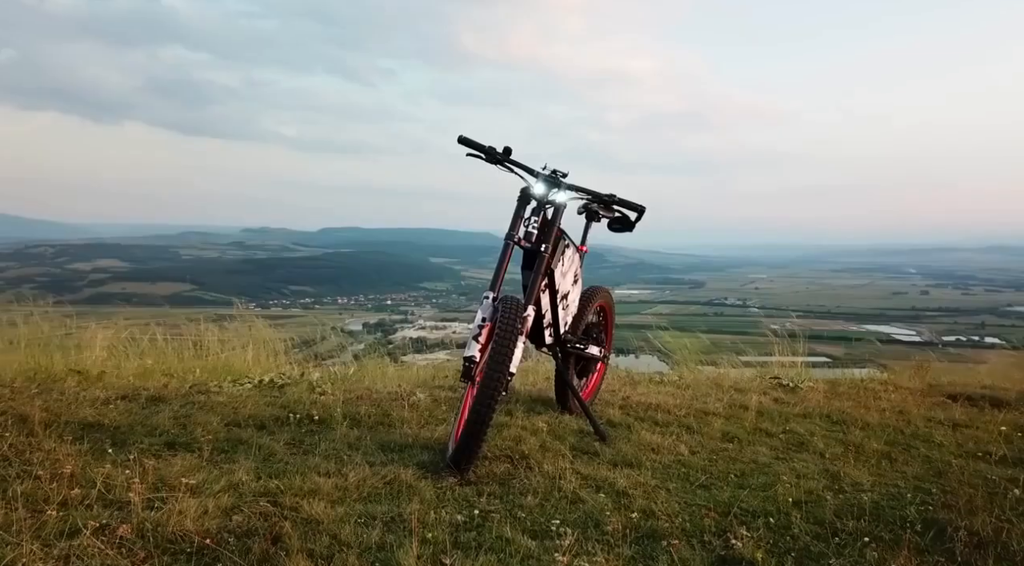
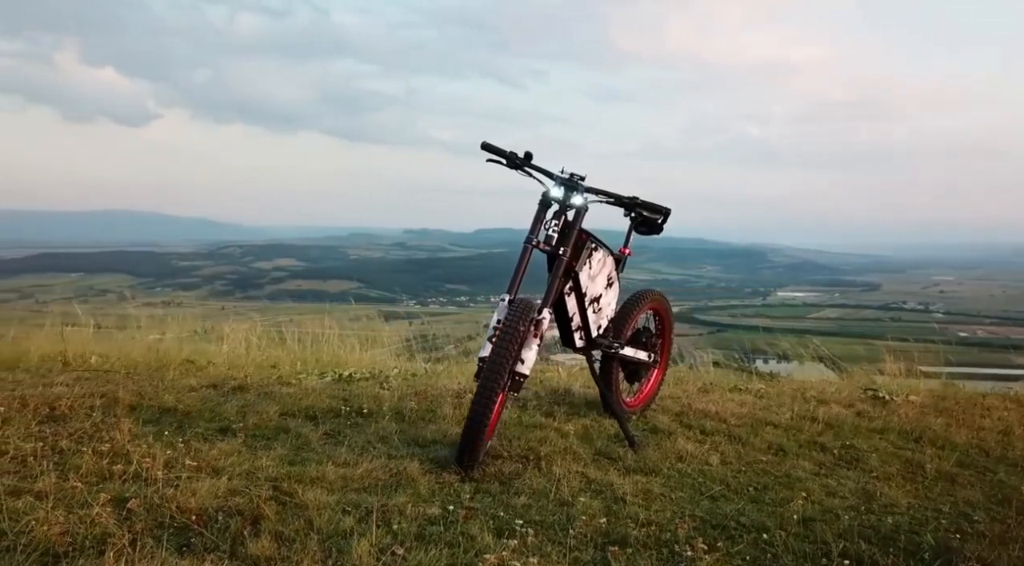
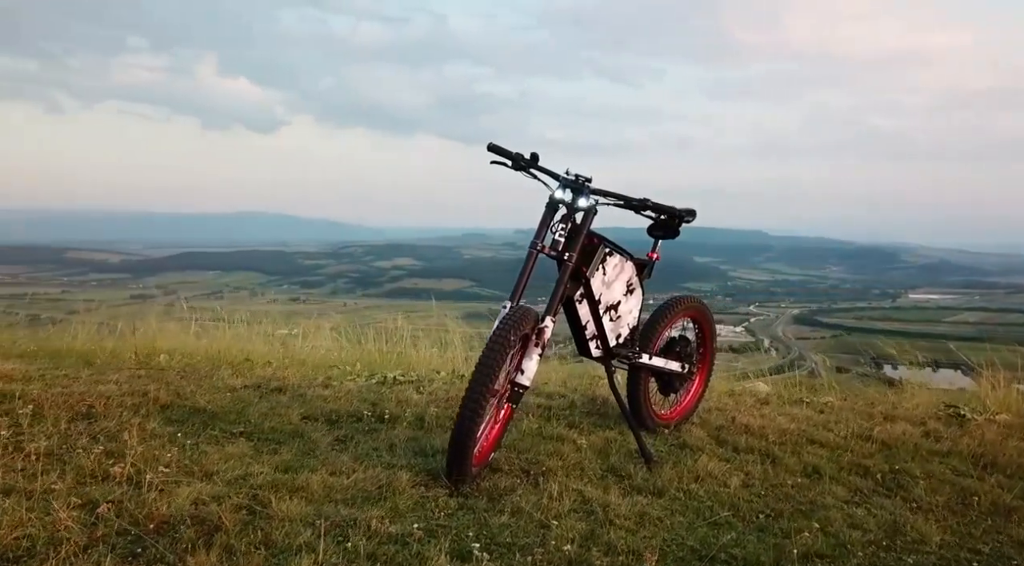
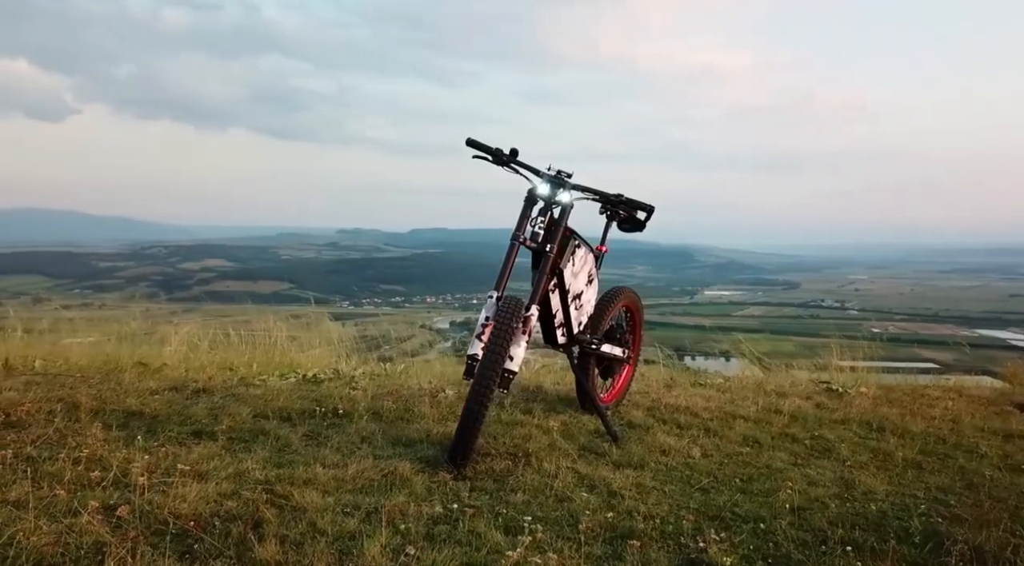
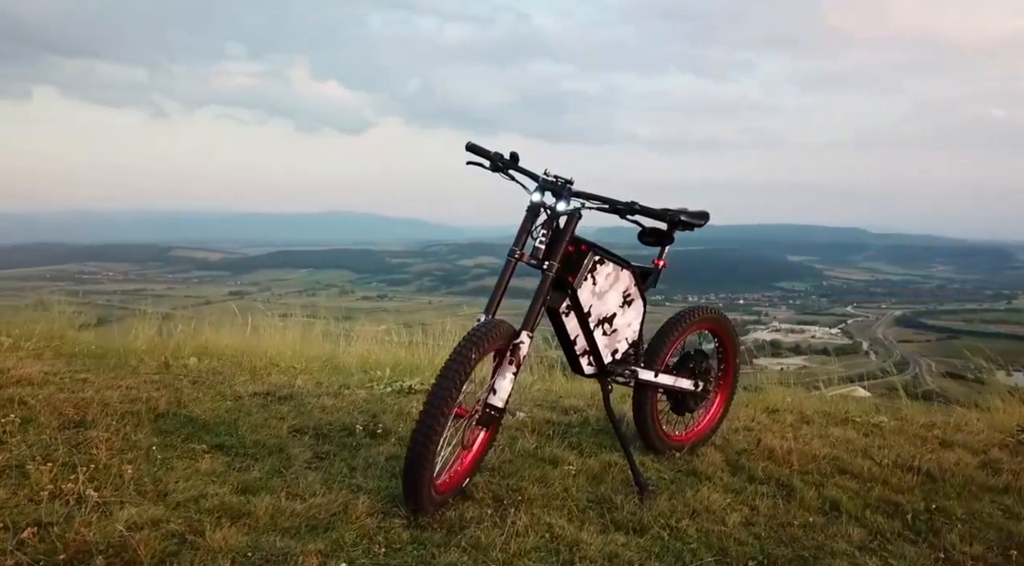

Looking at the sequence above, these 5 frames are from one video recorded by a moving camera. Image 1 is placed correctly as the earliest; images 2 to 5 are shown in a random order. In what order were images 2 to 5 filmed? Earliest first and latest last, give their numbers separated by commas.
4, 2, 3, 5
